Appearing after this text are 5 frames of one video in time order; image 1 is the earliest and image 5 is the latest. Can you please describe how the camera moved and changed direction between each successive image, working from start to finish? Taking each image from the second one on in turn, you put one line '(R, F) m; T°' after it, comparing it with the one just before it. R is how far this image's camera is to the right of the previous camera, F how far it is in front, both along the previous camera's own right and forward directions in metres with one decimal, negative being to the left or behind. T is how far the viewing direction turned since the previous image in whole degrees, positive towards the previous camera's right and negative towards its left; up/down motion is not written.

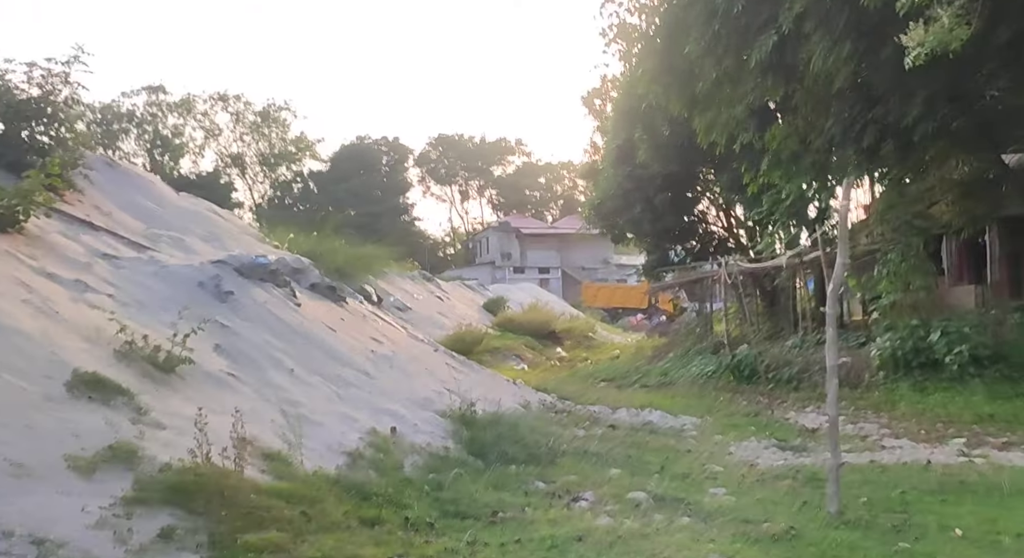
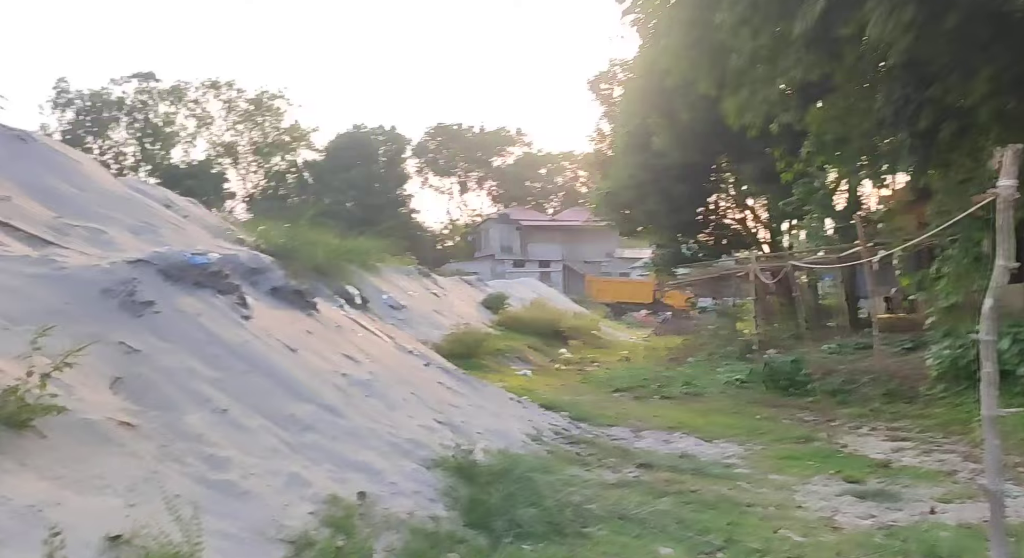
(-0.1, +1.6) m; 0°
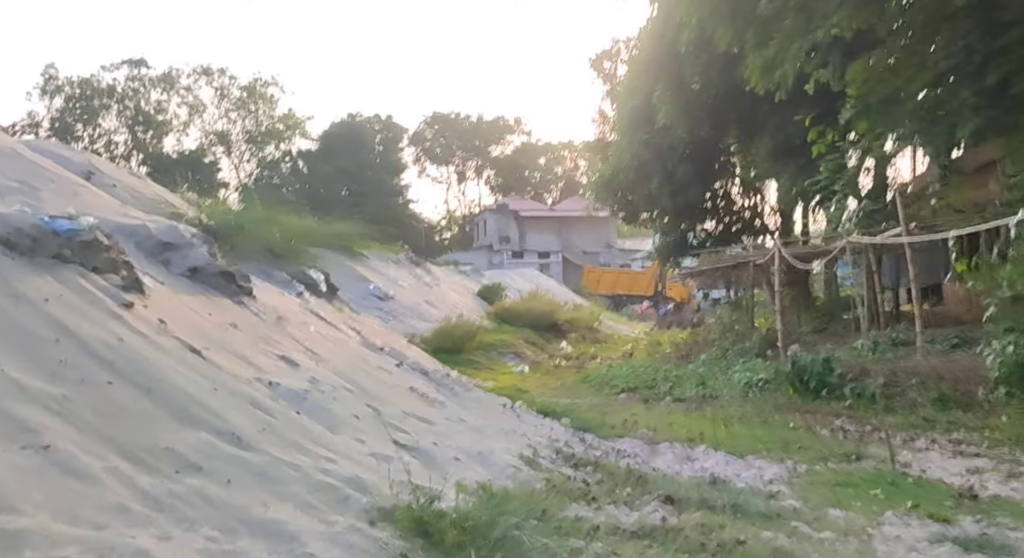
(+0.1, +1.5) m; 0°
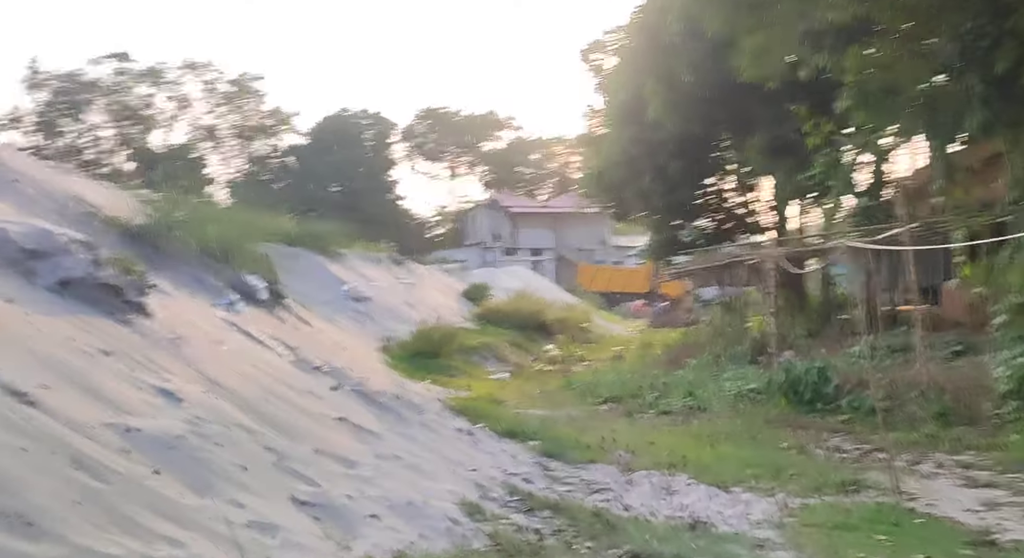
(+0.3, +0.8) m; 0°
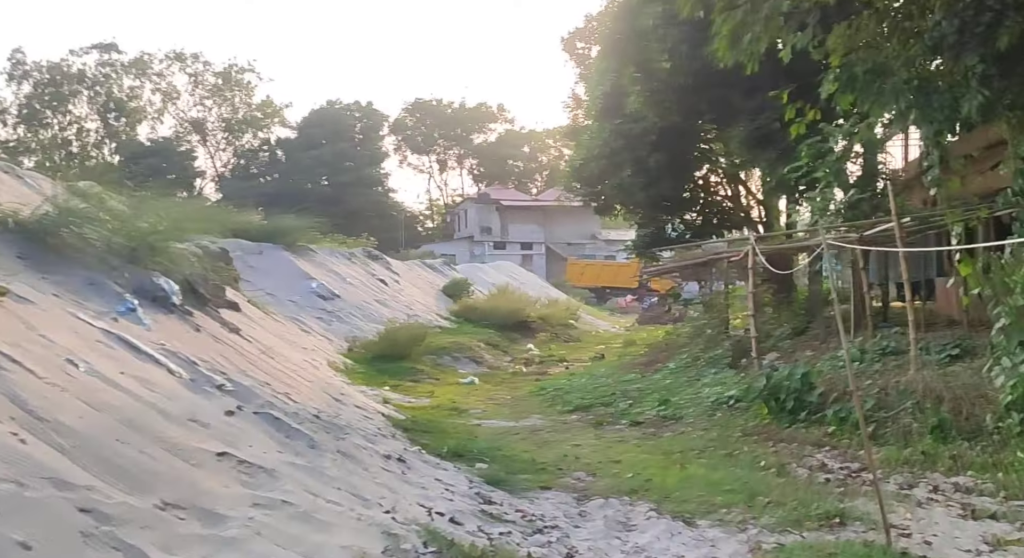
(+0.3, +0.8) m; 0°
